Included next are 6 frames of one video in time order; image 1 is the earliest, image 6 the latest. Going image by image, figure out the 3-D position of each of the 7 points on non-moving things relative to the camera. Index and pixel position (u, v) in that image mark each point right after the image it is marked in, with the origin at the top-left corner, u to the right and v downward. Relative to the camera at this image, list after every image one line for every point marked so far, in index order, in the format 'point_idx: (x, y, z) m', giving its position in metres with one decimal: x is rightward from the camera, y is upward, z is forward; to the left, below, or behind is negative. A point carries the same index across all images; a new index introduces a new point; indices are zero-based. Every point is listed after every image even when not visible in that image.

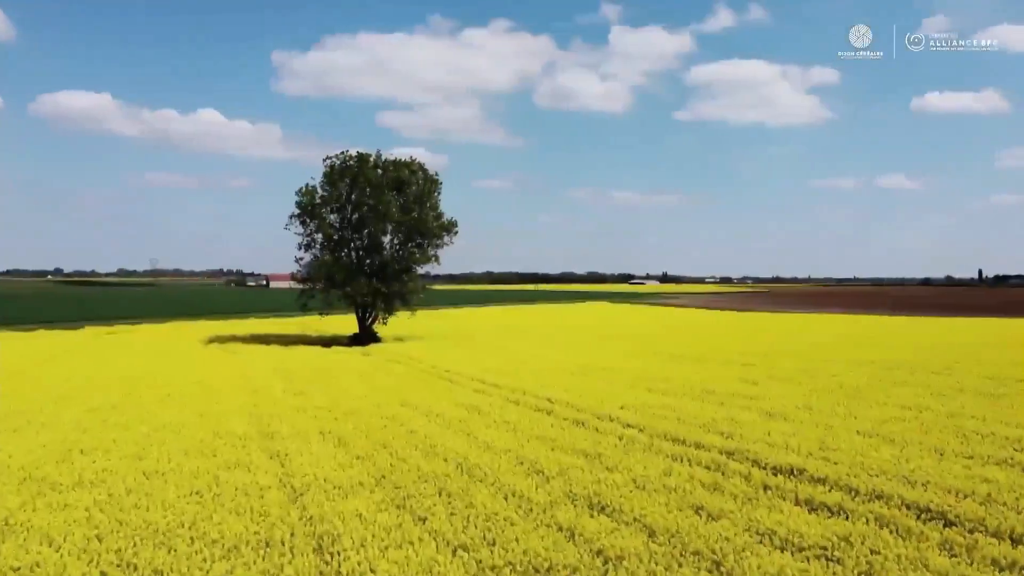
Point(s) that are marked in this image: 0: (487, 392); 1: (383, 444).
0: (-0.5, -2.3, +17.4) m
1: (-1.8, -2.2, +11.5) m
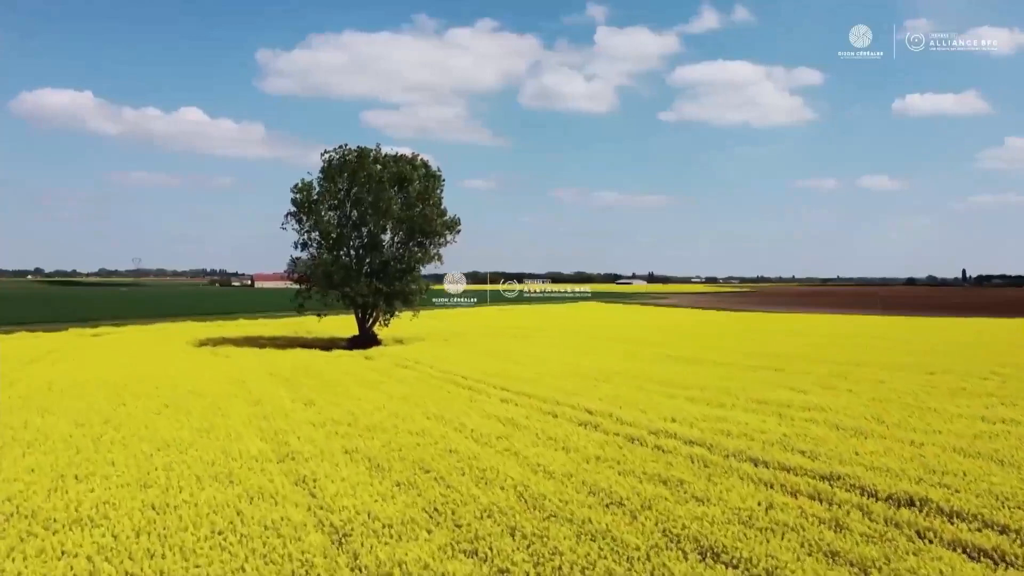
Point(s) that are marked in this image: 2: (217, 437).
0: (+0.1, -2.3, +16.0) m
1: (-1.1, -2.3, +10.1) m
2: (-4.6, -2.3, +12.4) m
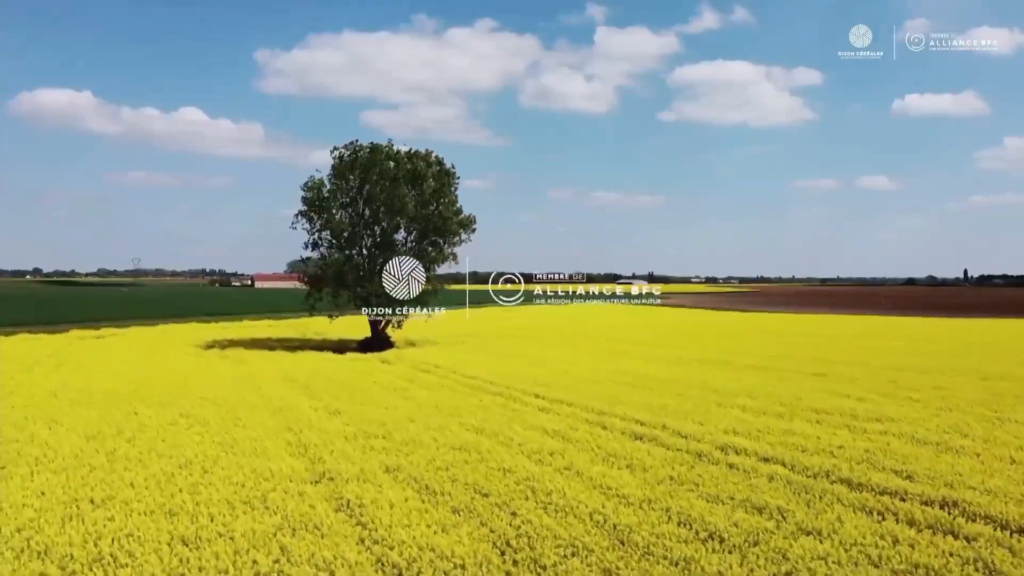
0: (+0.8, -2.3, +15.0) m
1: (-0.4, -2.3, +9.0) m
2: (-3.8, -2.3, +11.4) m
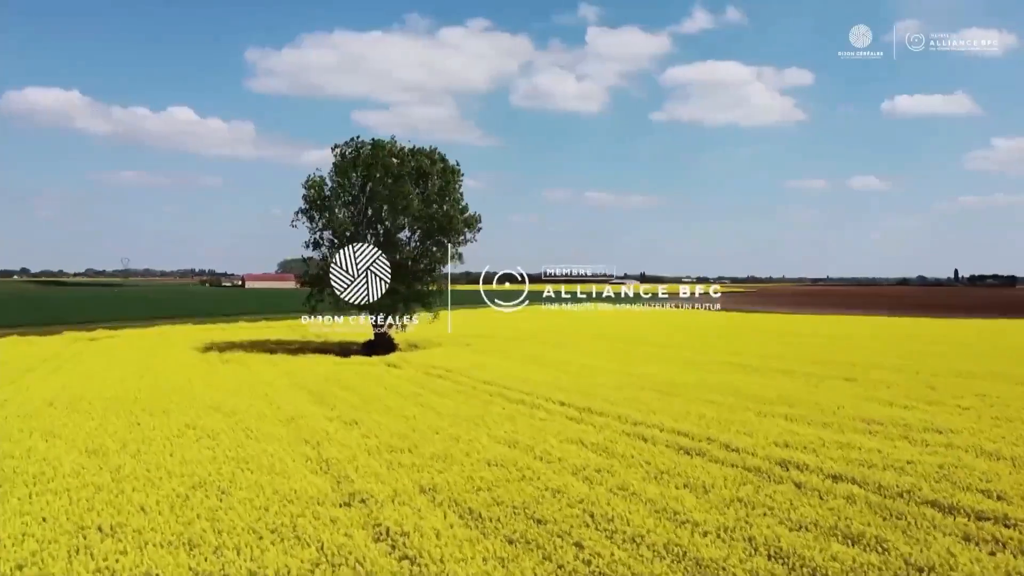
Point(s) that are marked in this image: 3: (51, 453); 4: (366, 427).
0: (+1.3, -2.3, +14.1) m
1: (+0.2, -2.3, +8.2) m
2: (-3.3, -2.4, +10.4) m
3: (-6.8, -2.4, +11.8) m
4: (-2.5, -2.3, +13.3) m
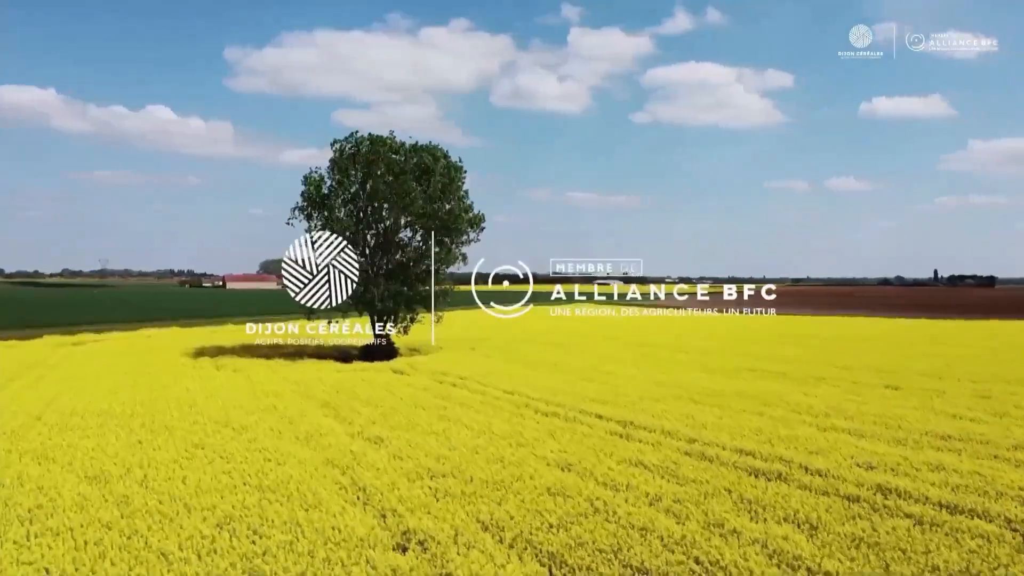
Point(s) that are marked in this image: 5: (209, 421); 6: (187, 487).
0: (+2.0, -2.4, +12.9) m
1: (+1.0, -2.4, +7.0) m
2: (-2.5, -2.5, +9.2) m
3: (-6.1, -2.5, +10.4) m
4: (-1.8, -2.4, +12.1) m
5: (-5.7, -2.5, +15.1) m
6: (-4.0, -2.5, +9.9) m
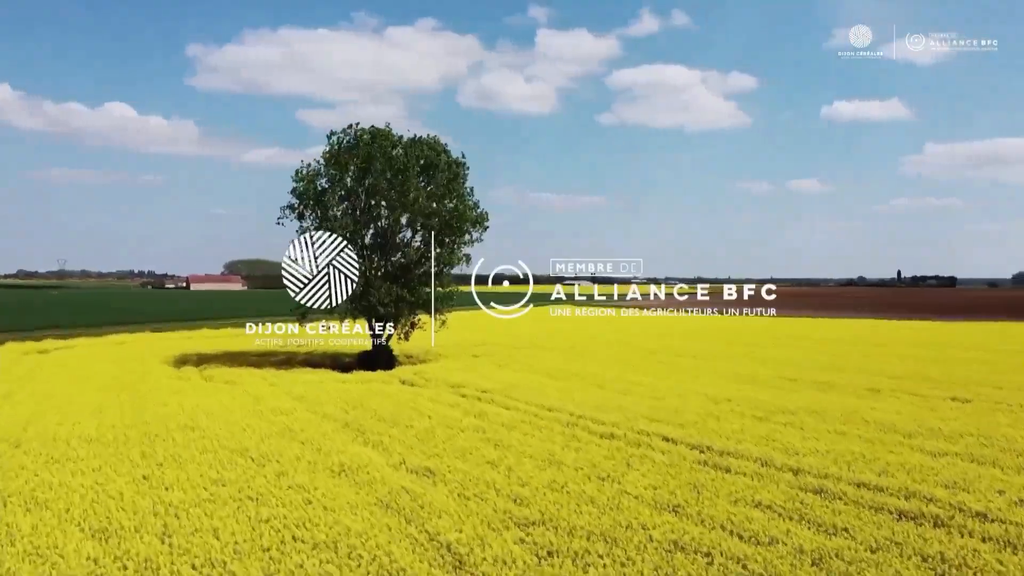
0: (+3.0, -2.5, +11.2) m
1: (+2.3, -2.5, +5.3) m
2: (-1.4, -2.6, +7.3) m
3: (-5.0, -2.6, +8.4) m
4: (-0.7, -2.5, +10.3) m
5: (-4.8, -2.6, +13.1) m
6: (-2.9, -2.6, +8.0) m
